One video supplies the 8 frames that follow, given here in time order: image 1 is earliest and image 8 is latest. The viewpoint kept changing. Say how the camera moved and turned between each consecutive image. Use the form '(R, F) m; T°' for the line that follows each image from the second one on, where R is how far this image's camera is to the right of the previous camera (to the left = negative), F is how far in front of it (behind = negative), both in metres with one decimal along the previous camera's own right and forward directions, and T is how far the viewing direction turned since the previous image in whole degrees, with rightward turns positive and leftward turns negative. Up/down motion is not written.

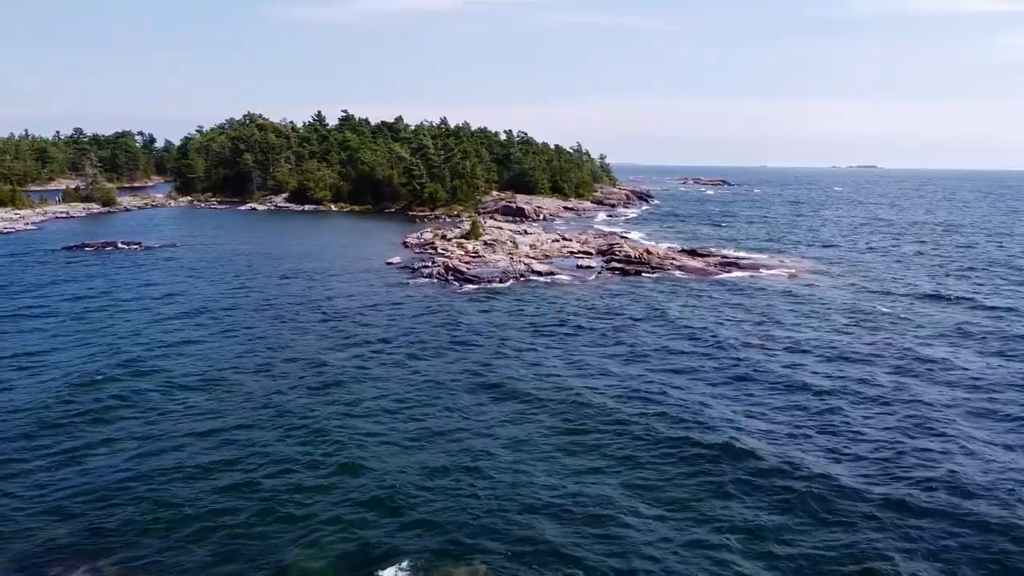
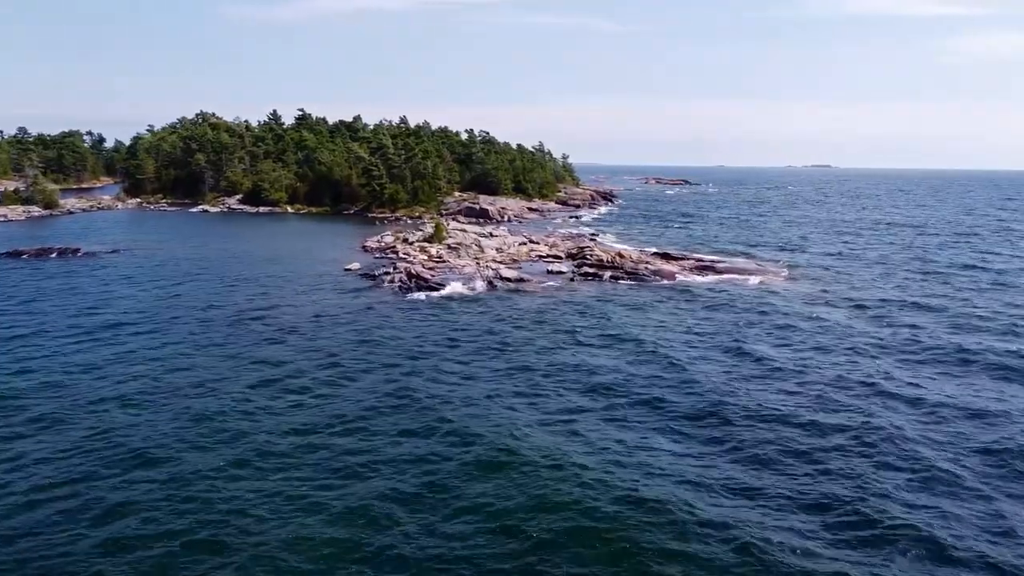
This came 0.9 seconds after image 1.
(-0.3, +2.4) m; +3°
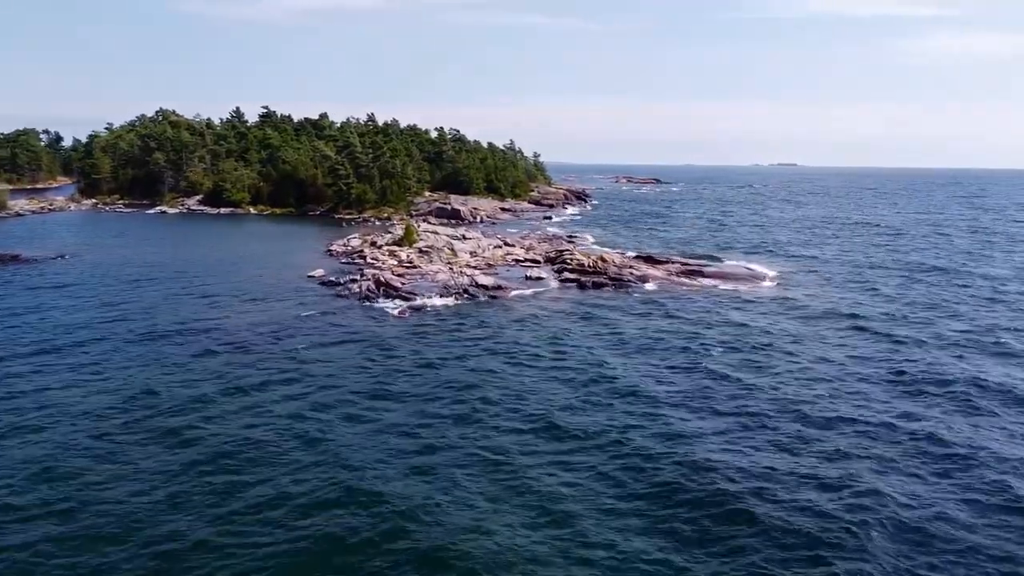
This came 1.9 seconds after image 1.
(-0.3, +2.9) m; +2°
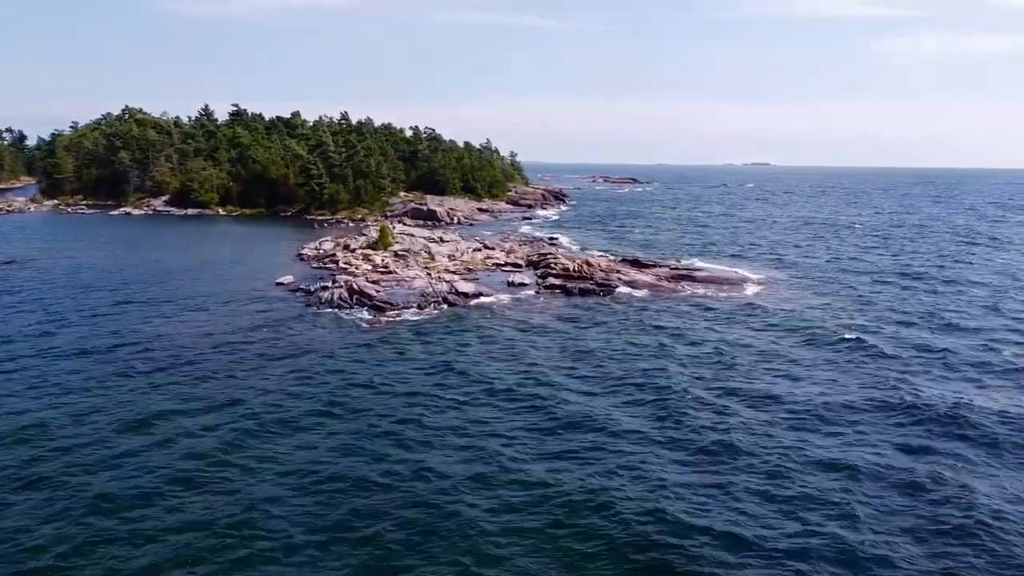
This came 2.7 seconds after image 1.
(-0.3, +2.2) m; +2°
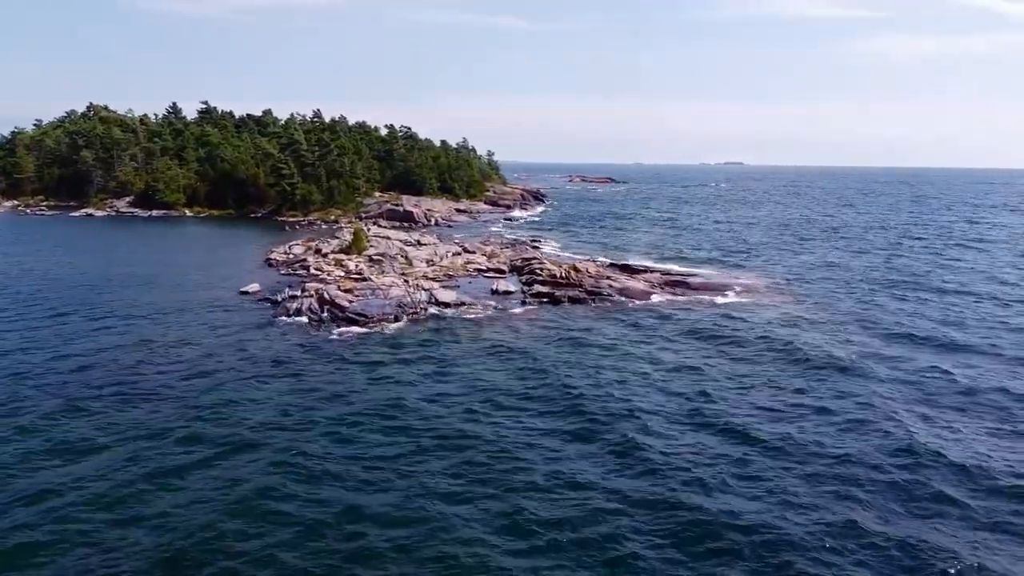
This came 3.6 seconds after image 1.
(-0.3, +2.6) m; +2°
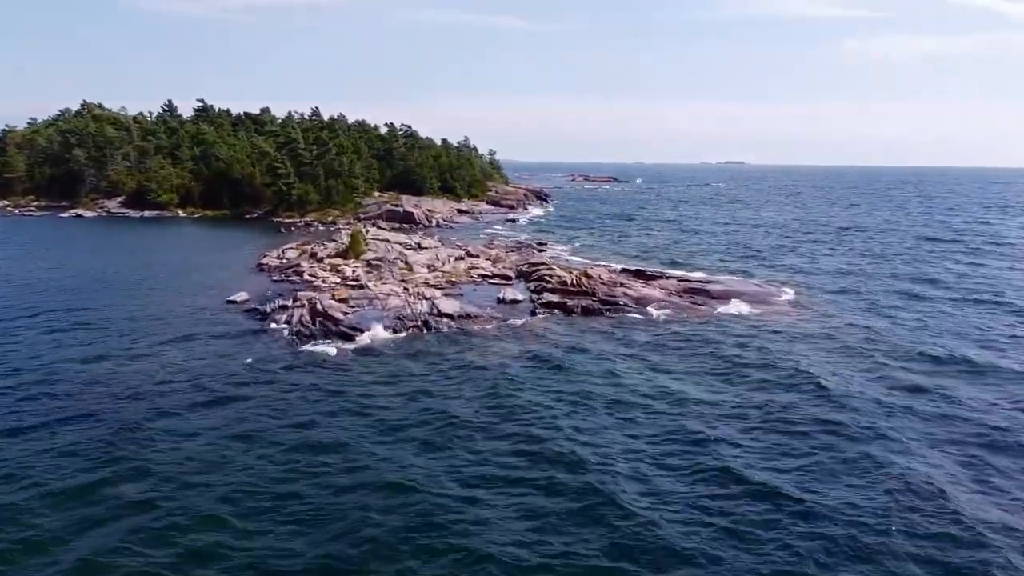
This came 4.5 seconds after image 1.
(-0.3, +2.6) m; 0°
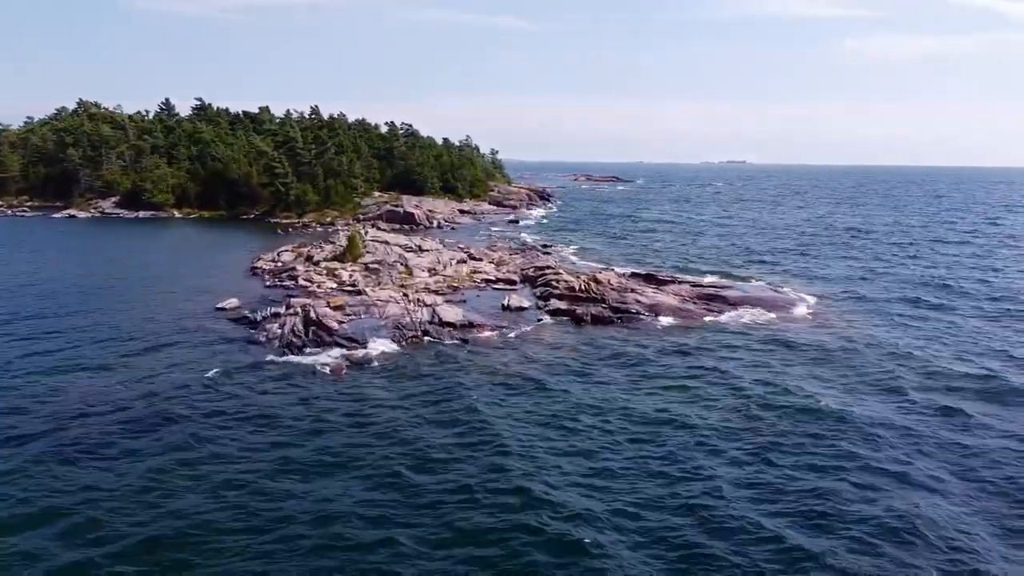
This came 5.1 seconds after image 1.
(-0.2, +1.8) m; 0°
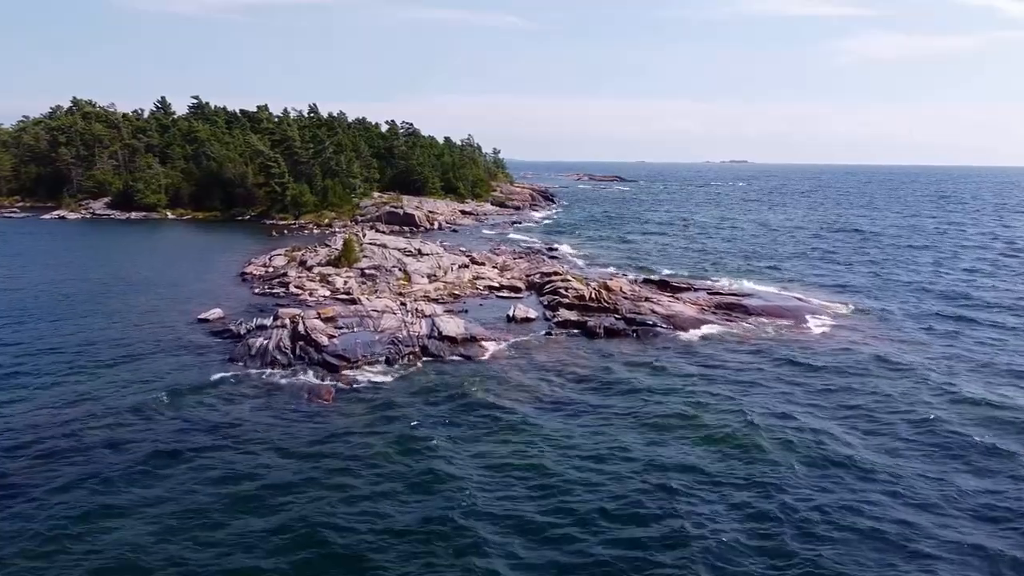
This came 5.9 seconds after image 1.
(-0.2, +2.3) m; 0°
